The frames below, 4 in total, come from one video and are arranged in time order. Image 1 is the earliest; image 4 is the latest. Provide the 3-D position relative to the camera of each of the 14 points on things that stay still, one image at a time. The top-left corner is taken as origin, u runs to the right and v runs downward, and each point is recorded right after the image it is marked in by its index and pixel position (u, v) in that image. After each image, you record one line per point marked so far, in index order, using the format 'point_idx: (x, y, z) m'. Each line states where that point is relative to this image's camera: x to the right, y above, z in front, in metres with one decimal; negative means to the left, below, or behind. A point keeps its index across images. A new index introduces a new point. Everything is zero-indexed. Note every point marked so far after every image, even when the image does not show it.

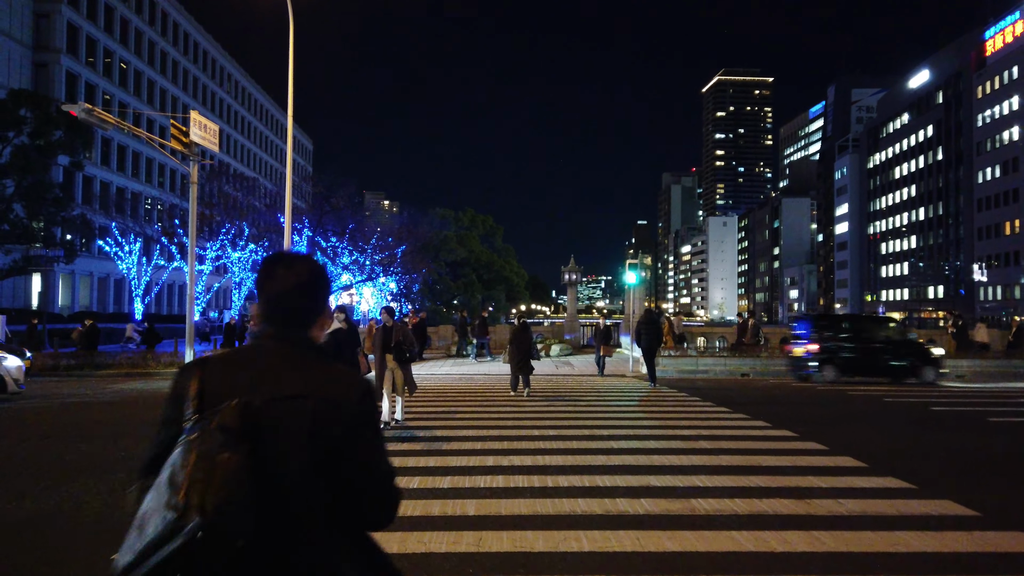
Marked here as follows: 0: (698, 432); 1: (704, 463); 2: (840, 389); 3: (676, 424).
0: (+2.3, -1.8, +9.9) m
1: (+1.9, -1.7, +7.4) m
2: (+7.0, -2.2, +16.3) m
3: (+2.2, -1.8, +10.5) m
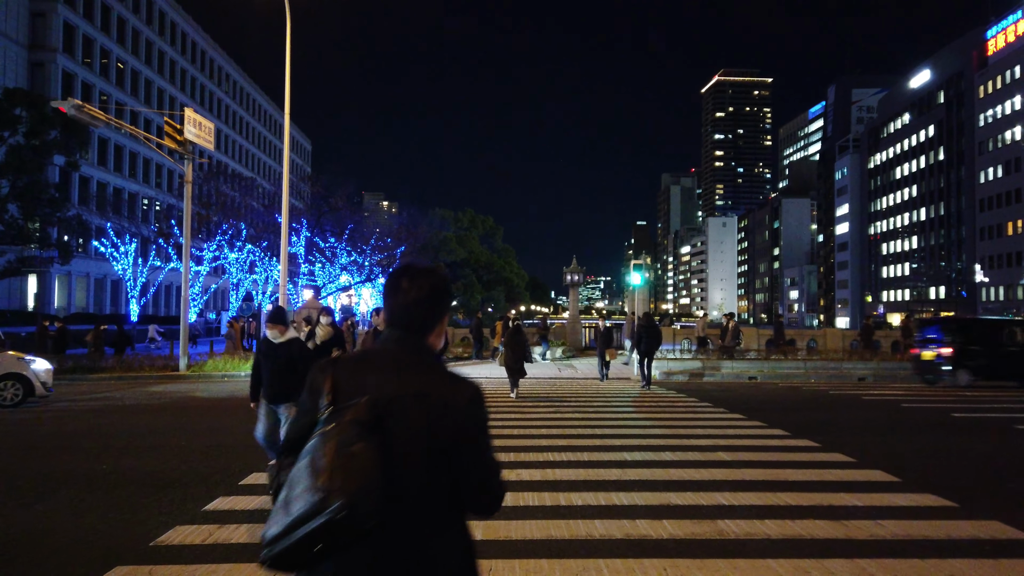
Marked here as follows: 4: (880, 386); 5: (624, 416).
0: (+2.4, -1.8, +9.4) m
1: (+1.9, -1.7, +6.9) m
2: (+7.1, -2.2, +15.9) m
3: (+2.3, -1.9, +10.1) m
4: (+8.9, -2.4, +18.7) m
5: (+1.7, -2.0, +12.3) m
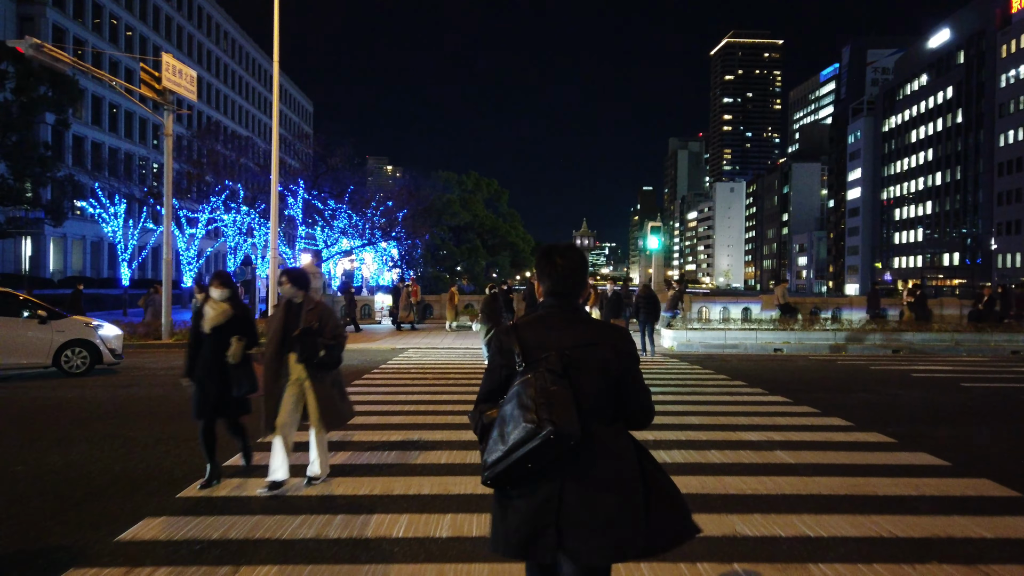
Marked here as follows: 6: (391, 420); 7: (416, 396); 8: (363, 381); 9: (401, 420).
0: (+2.5, -1.4, +8.0) m
1: (+2.0, -1.4, +5.5) m
2: (+7.2, -1.5, +14.4) m
3: (+2.4, -1.4, +8.6) m
4: (+9.1, -1.6, +17.2) m
5: (+1.8, -1.5, +10.8) m
6: (-1.3, -1.4, +8.1) m
7: (-1.2, -1.4, +9.8) m
8: (-2.3, -1.4, +12.3) m
9: (-1.2, -1.4, +8.1) m
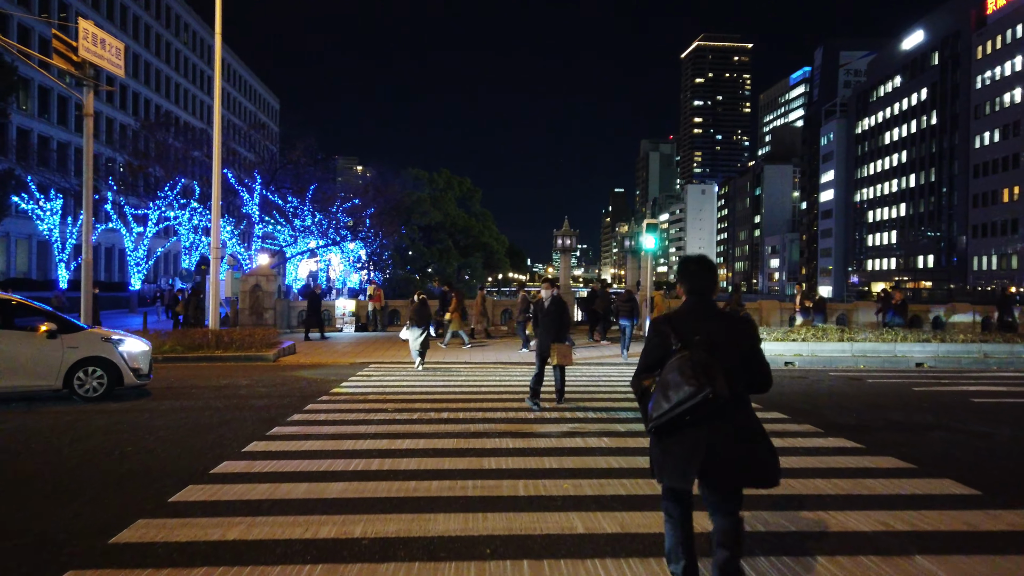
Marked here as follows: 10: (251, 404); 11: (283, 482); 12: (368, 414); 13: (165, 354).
0: (+2.4, -1.5, +5.7) m
1: (+2.0, -1.5, +3.1) m
2: (+6.9, -1.6, +12.3) m
3: (+2.3, -1.5, +6.3) m
4: (+8.6, -1.7, +15.1) m
5: (+1.6, -1.6, +8.5) m
6: (-1.3, -1.5, +5.6) m
7: (-1.4, -1.5, +7.4) m
8: (-2.6, -1.5, +9.8) m
9: (-1.2, -1.5, +5.7) m
10: (-3.4, -1.5, +10.2) m
11: (-1.8, -1.5, +5.9) m
12: (-1.8, -1.5, +9.3) m
13: (-7.2, -1.4, +16.1) m
